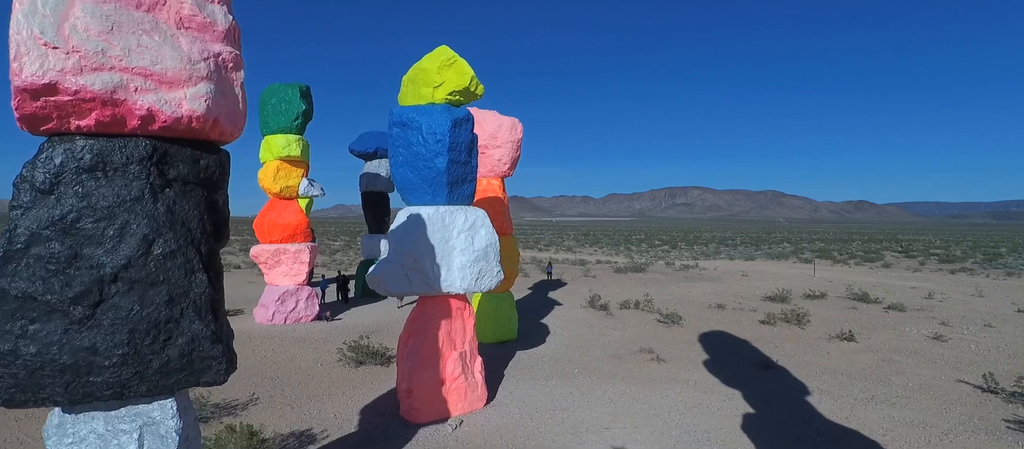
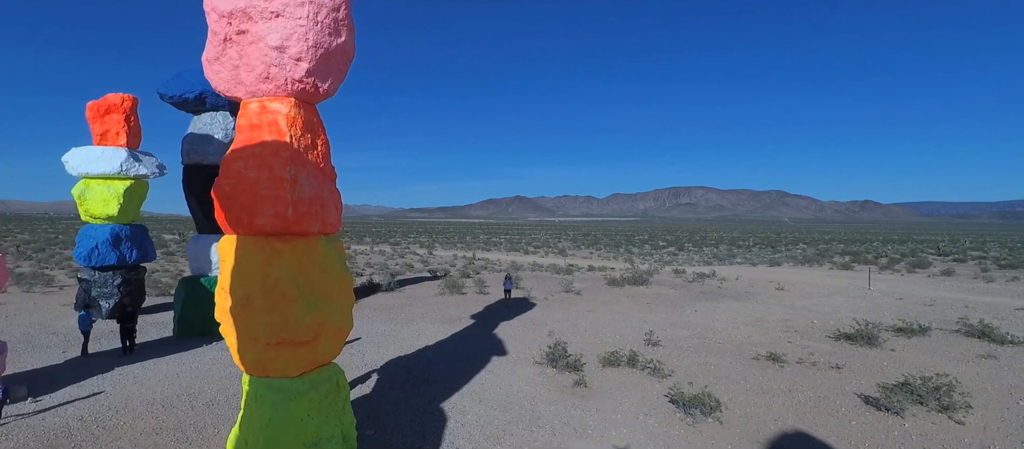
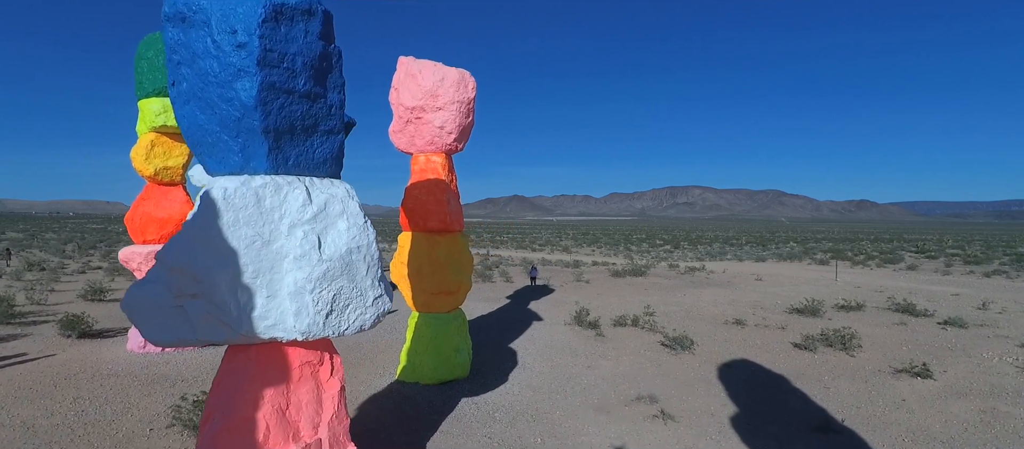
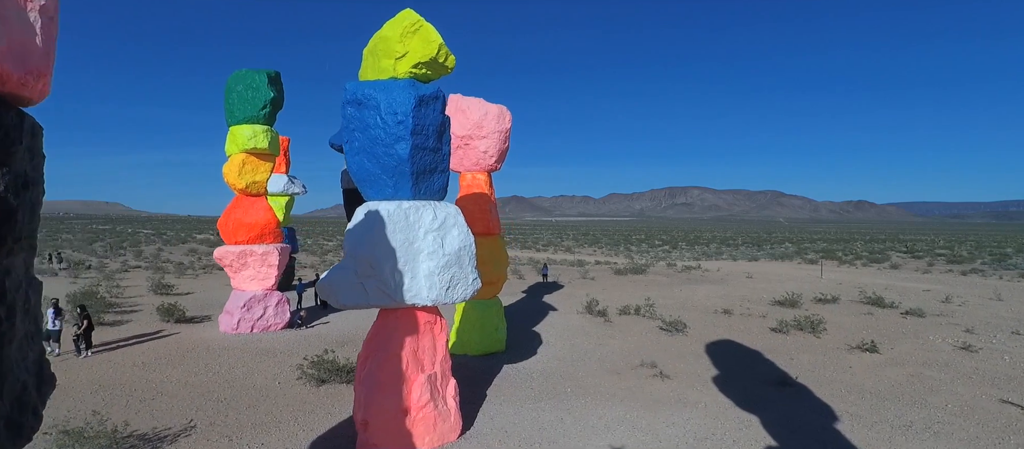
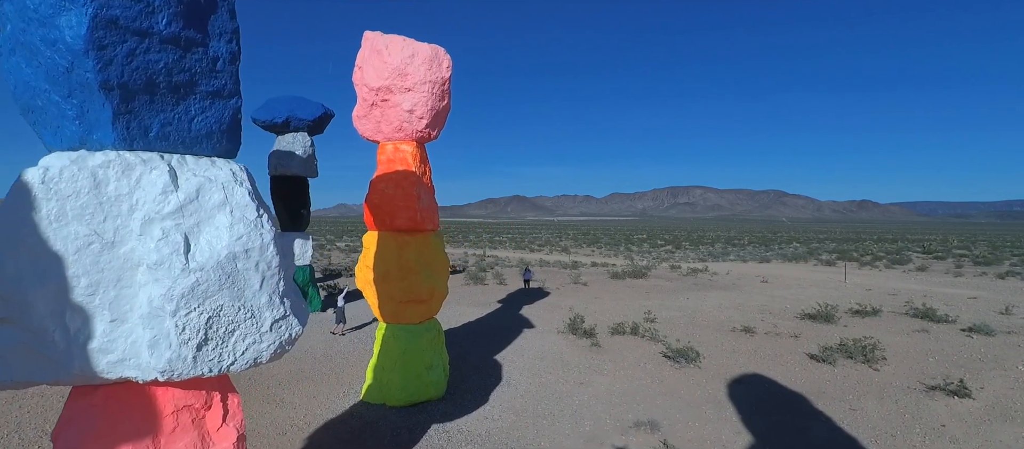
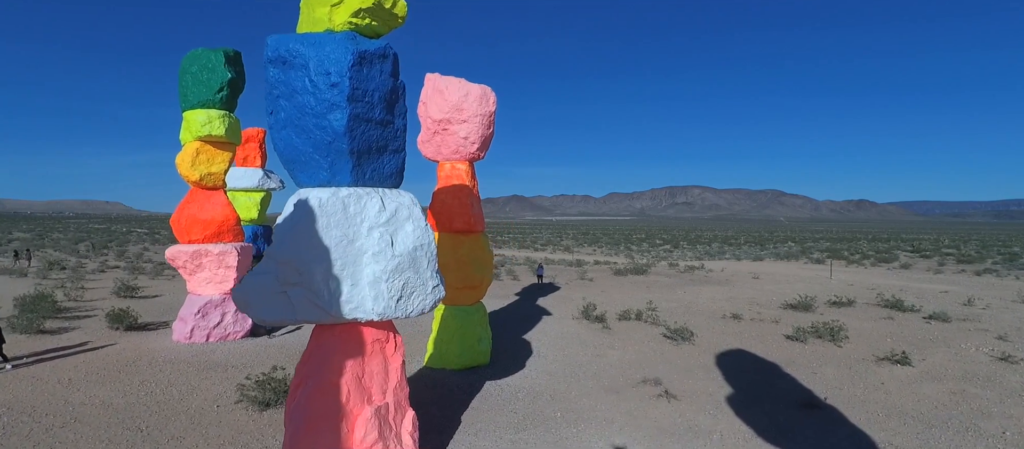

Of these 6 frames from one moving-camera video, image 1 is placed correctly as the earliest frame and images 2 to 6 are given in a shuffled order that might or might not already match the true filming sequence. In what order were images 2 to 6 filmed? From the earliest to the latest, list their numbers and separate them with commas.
4, 6, 3, 5, 2
